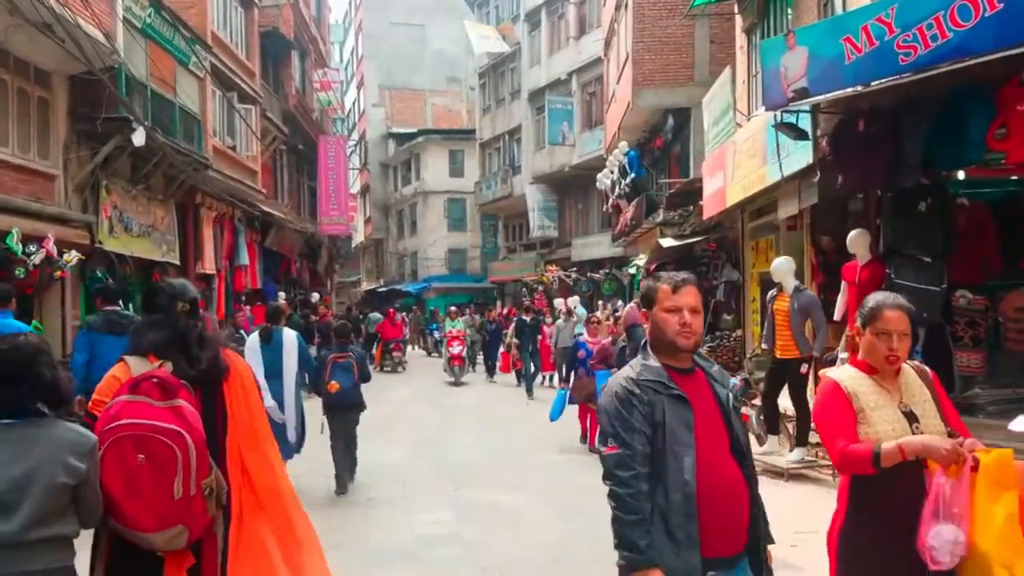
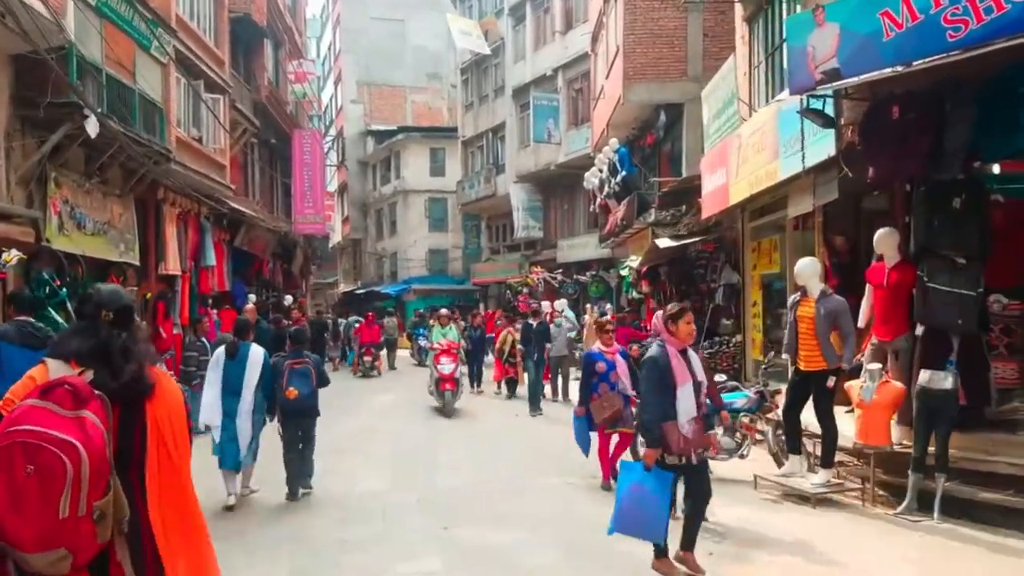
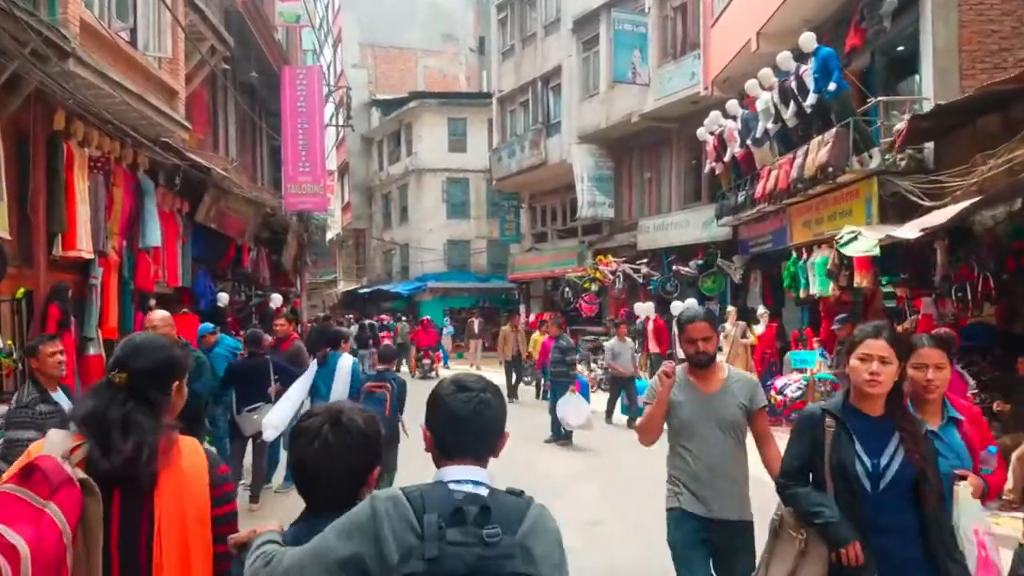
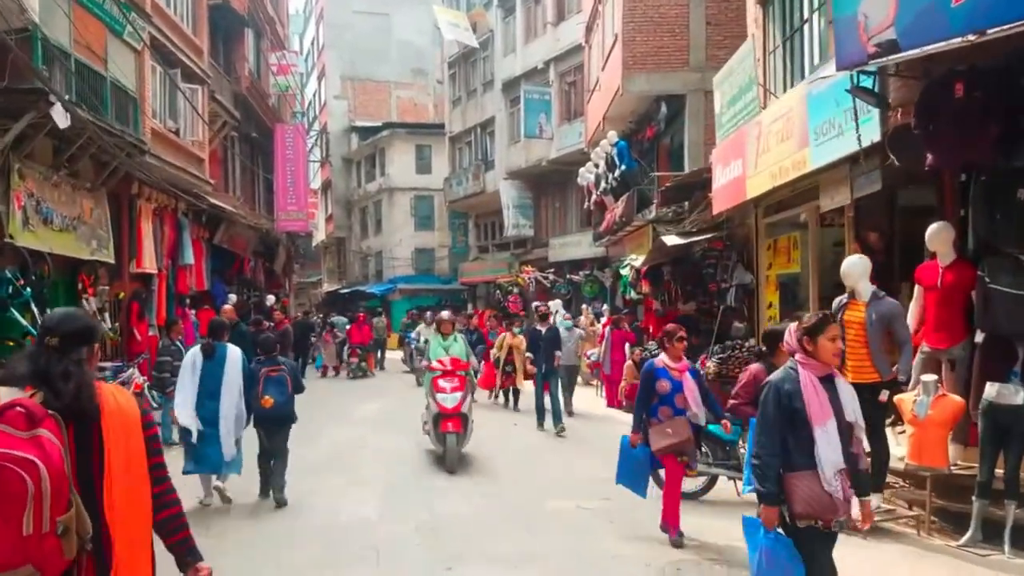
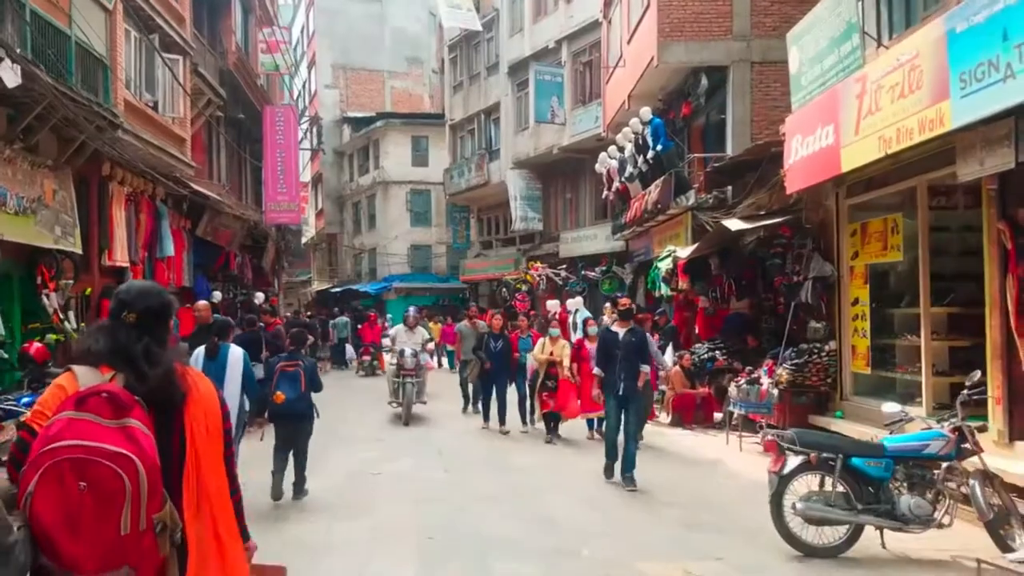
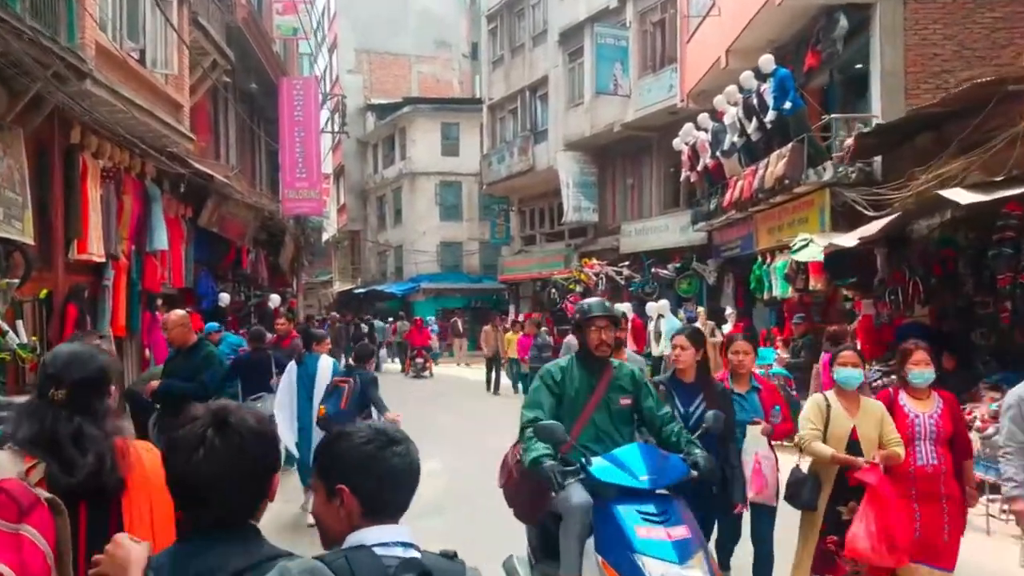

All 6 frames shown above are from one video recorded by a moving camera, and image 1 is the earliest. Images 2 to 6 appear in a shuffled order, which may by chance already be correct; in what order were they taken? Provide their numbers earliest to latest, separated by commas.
2, 4, 5, 6, 3
